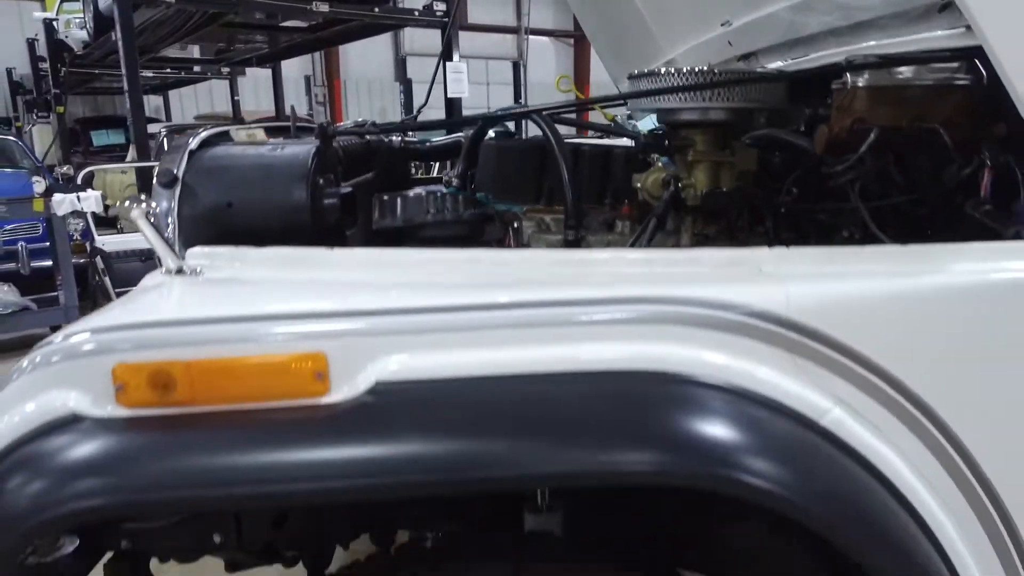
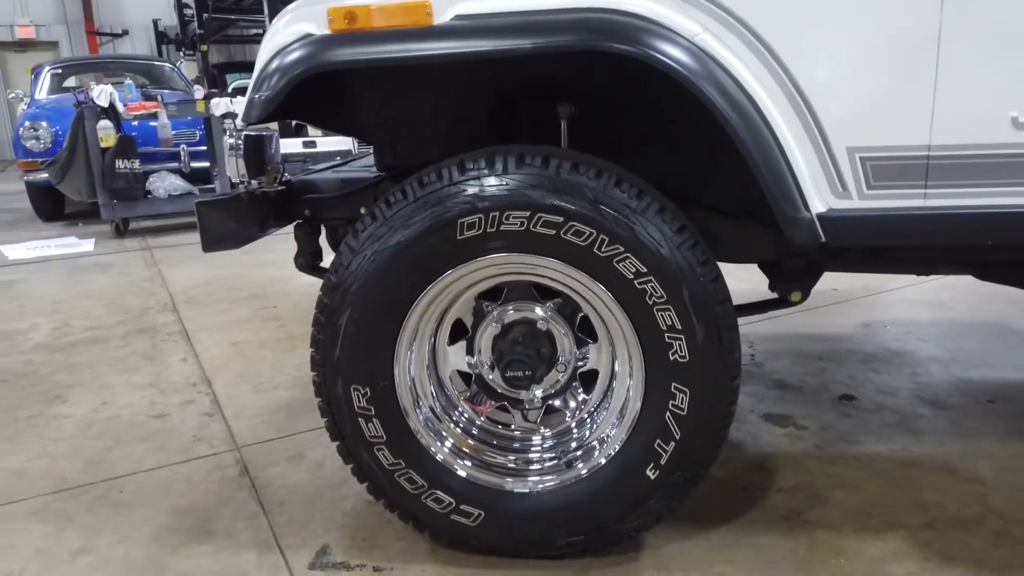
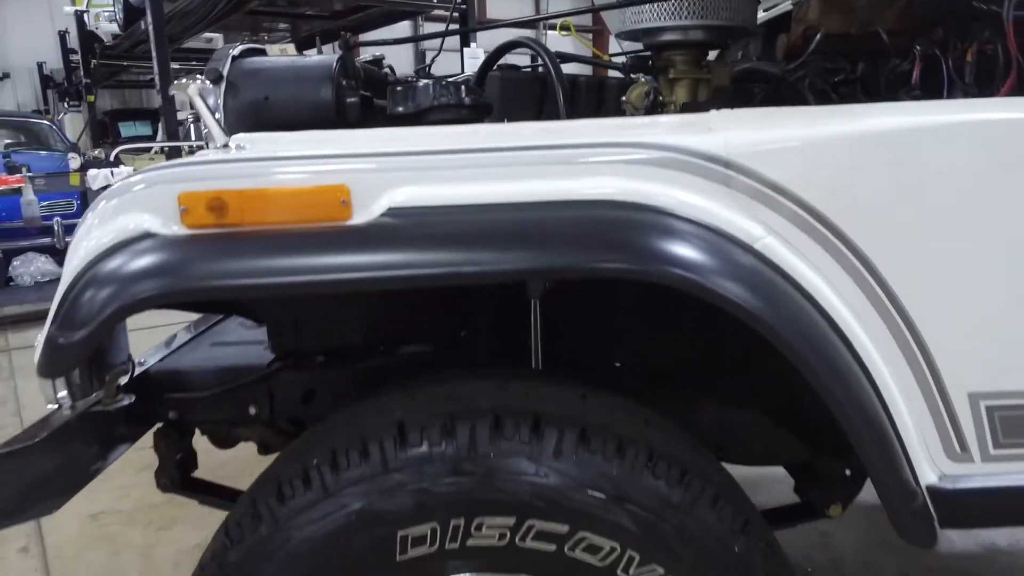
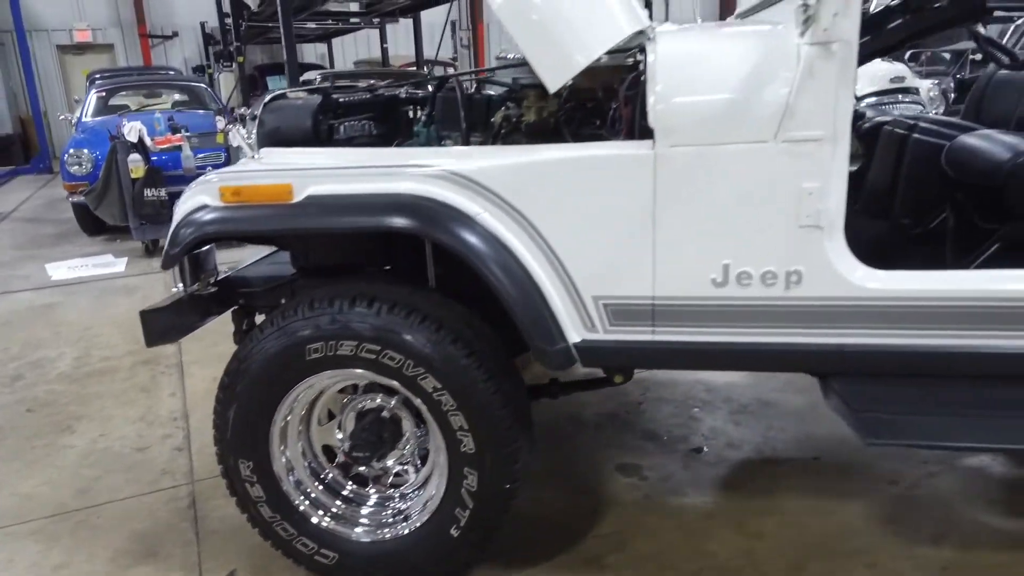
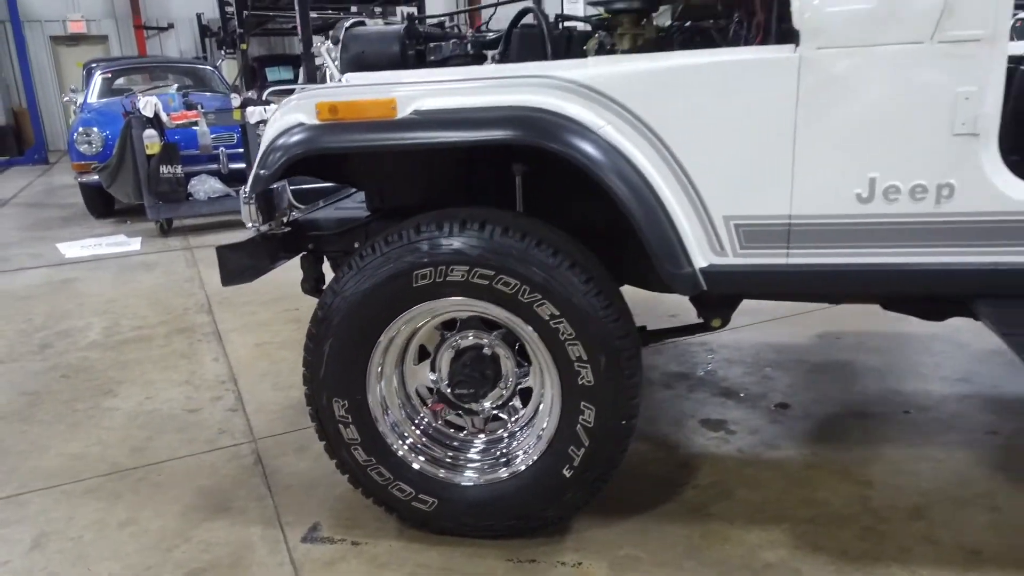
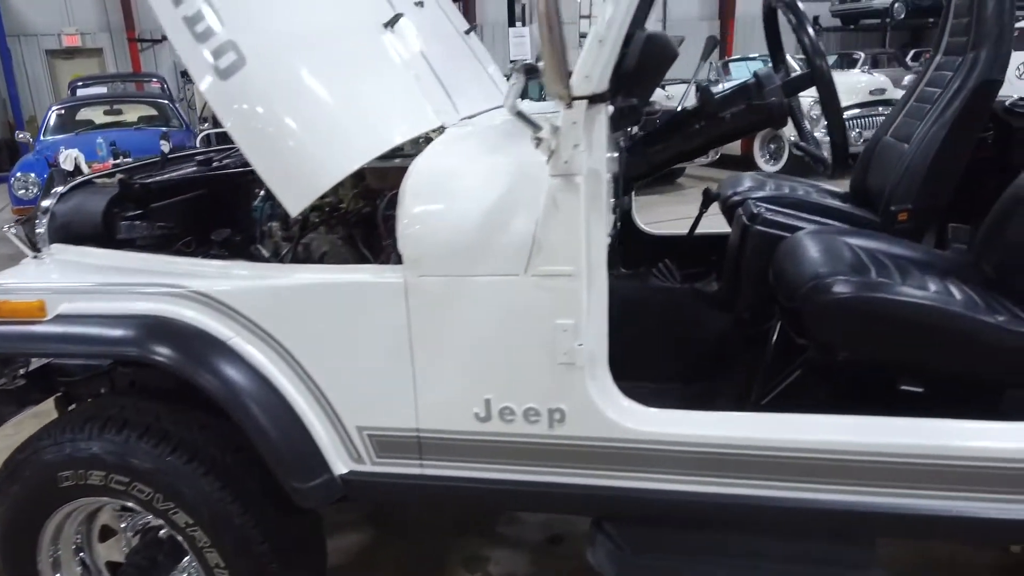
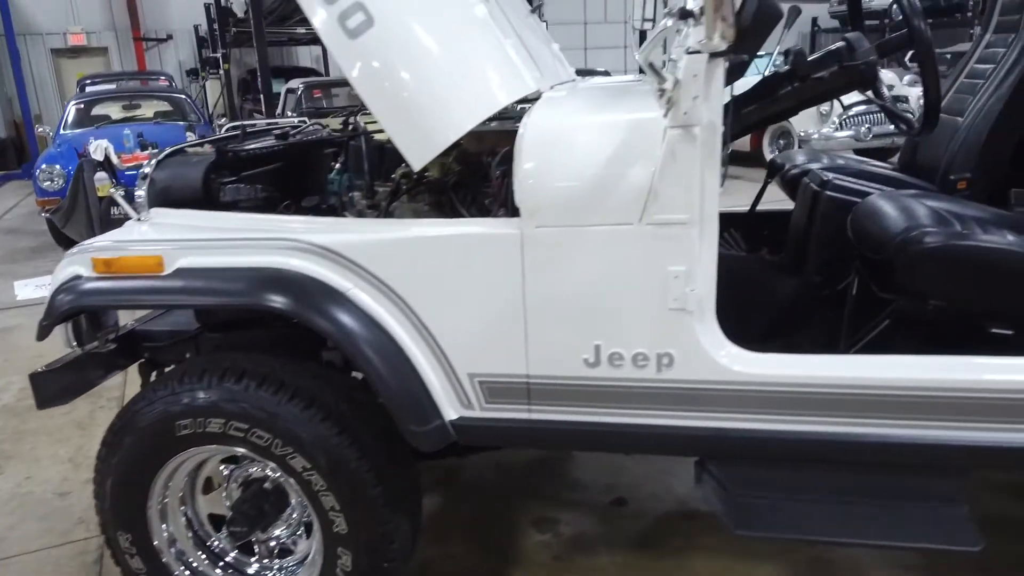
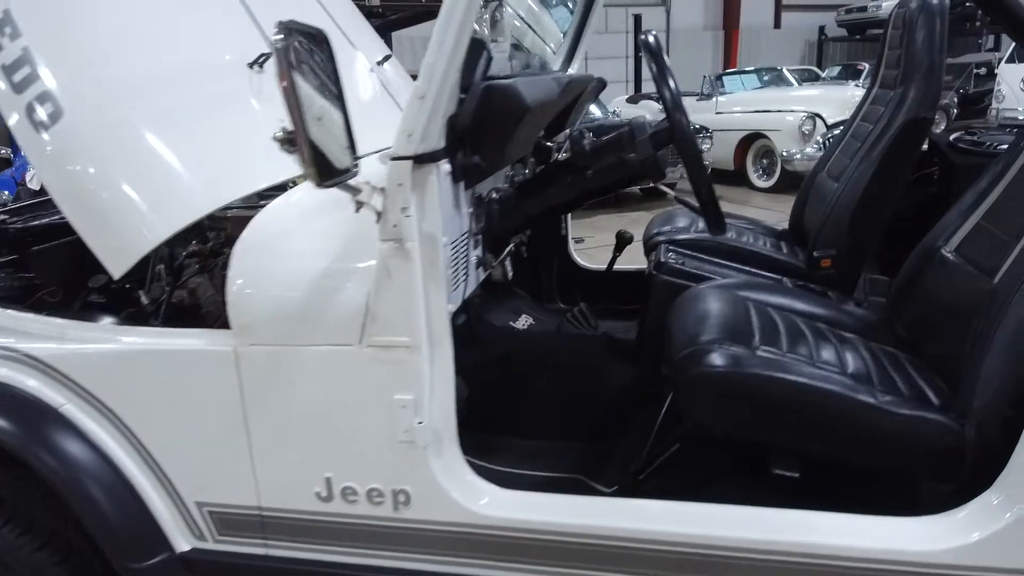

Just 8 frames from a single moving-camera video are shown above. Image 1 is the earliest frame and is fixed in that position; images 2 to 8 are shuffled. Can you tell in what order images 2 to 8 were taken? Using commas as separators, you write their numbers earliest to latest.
3, 2, 5, 4, 7, 6, 8
